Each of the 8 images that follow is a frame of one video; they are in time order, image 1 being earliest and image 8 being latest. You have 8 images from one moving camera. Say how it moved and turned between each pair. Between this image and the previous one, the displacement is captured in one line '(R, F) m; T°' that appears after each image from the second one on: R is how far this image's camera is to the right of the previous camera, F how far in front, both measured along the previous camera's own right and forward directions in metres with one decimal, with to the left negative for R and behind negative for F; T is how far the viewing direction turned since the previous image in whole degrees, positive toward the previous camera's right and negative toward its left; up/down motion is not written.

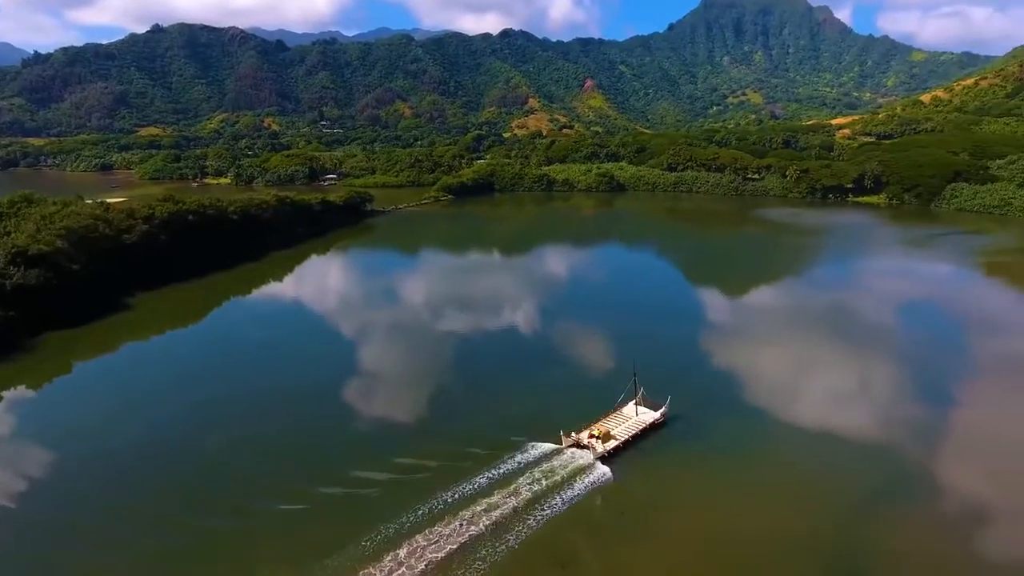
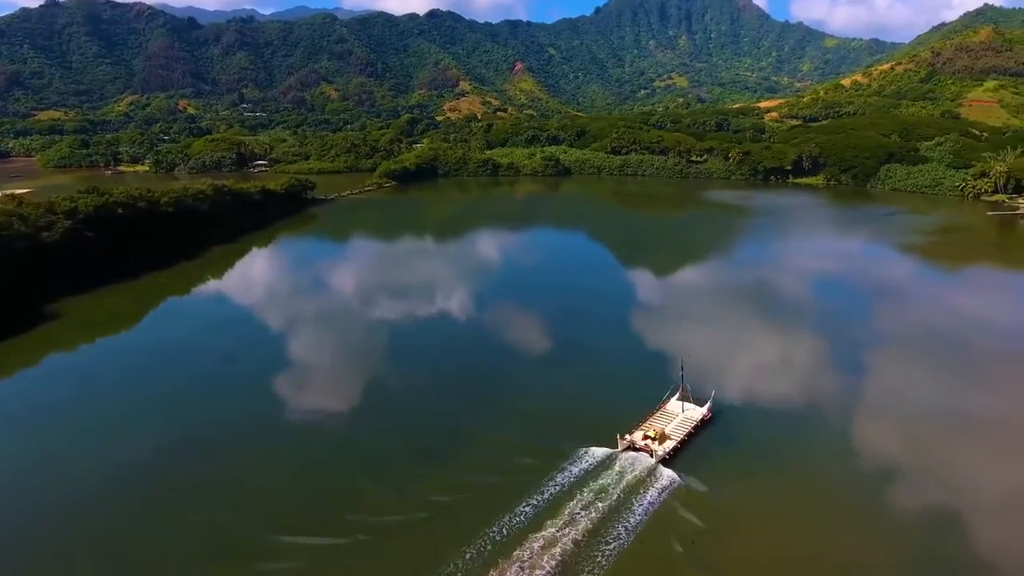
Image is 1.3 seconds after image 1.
(-2.0, +1.6) m; +6°
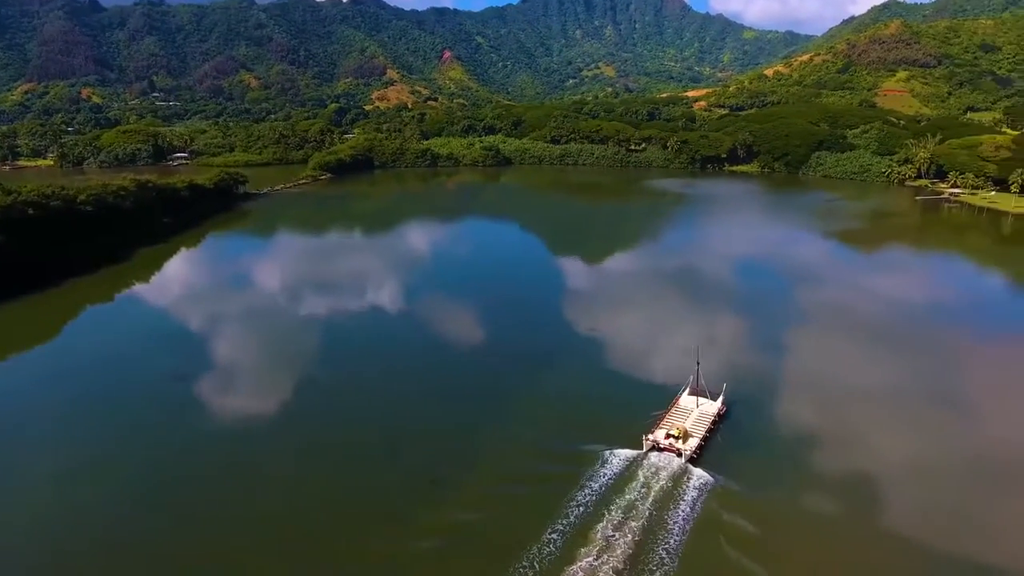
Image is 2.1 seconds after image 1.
(-1.4, +1.2) m; +6°
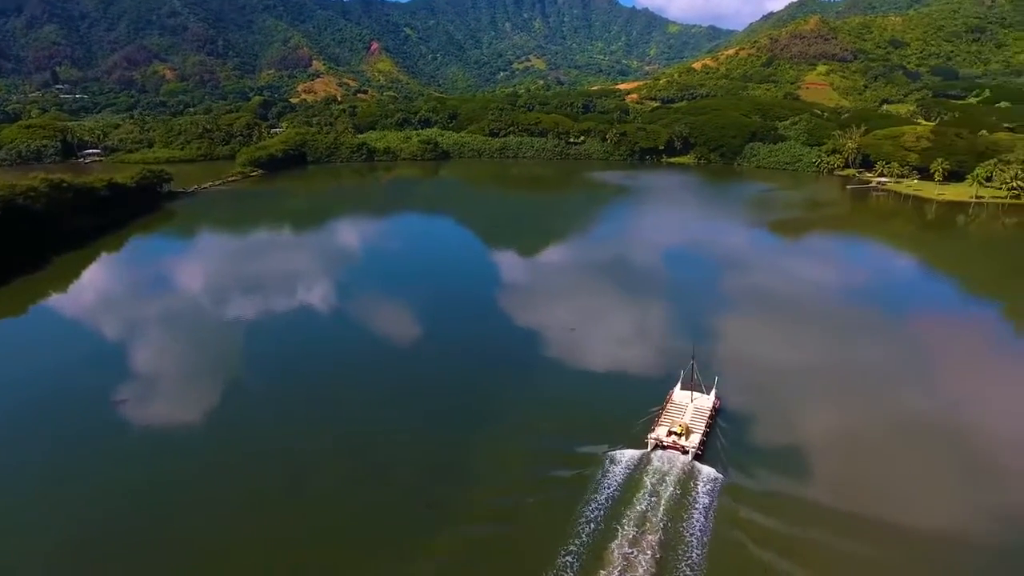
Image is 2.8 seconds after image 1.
(-1.0, +0.9) m; +6°
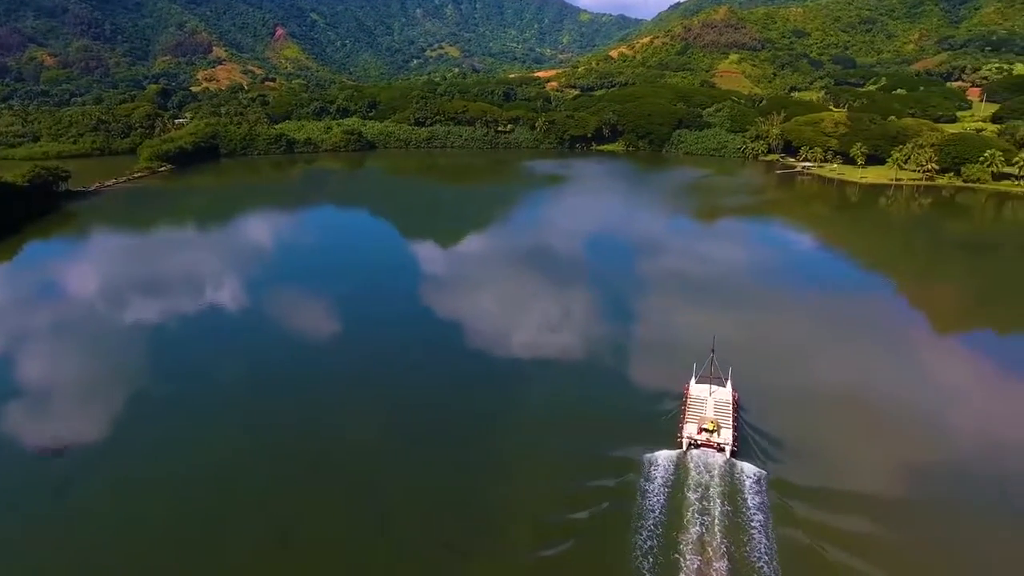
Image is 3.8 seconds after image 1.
(-1.7, +1.3) m; +7°
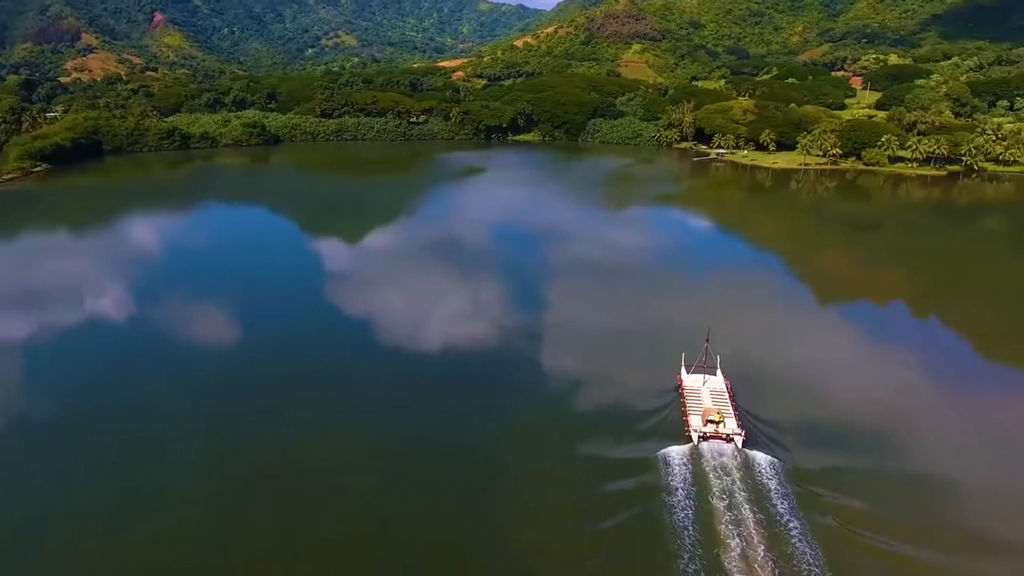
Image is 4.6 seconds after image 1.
(-1.5, +1.2) m; +8°
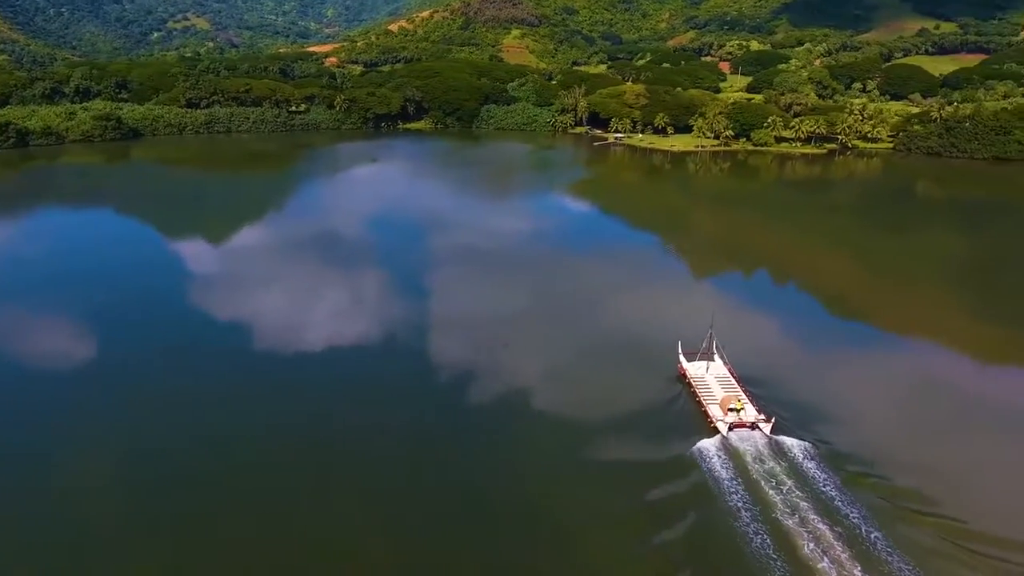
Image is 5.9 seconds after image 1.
(-2.2, +1.8) m; +11°
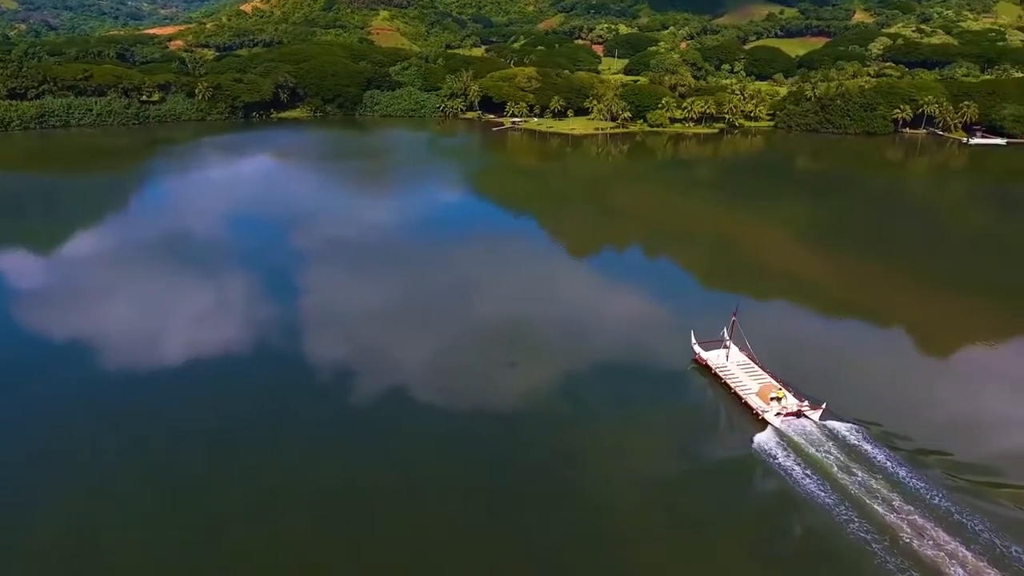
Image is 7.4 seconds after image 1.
(-2.6, +2.2) m; +11°
